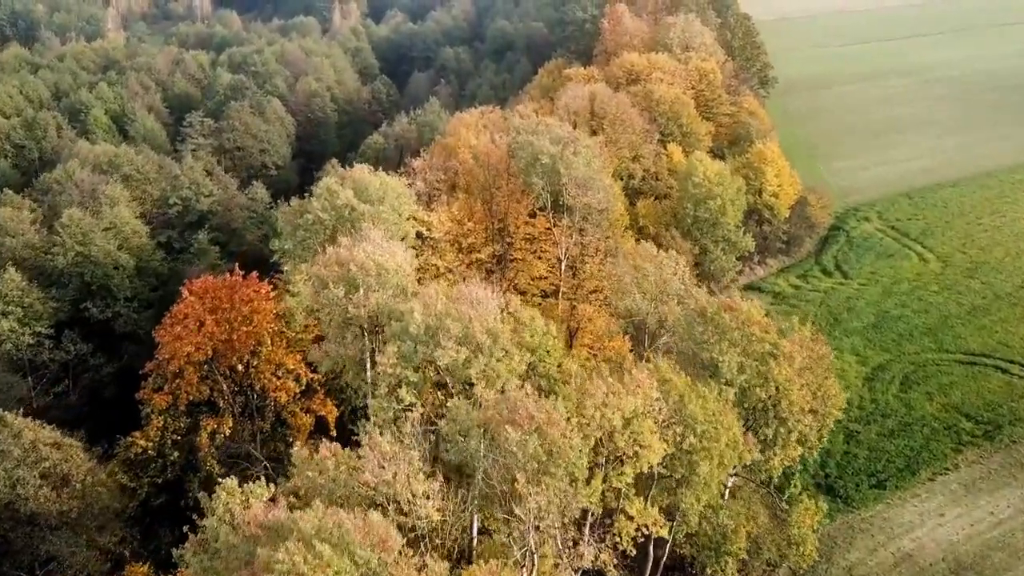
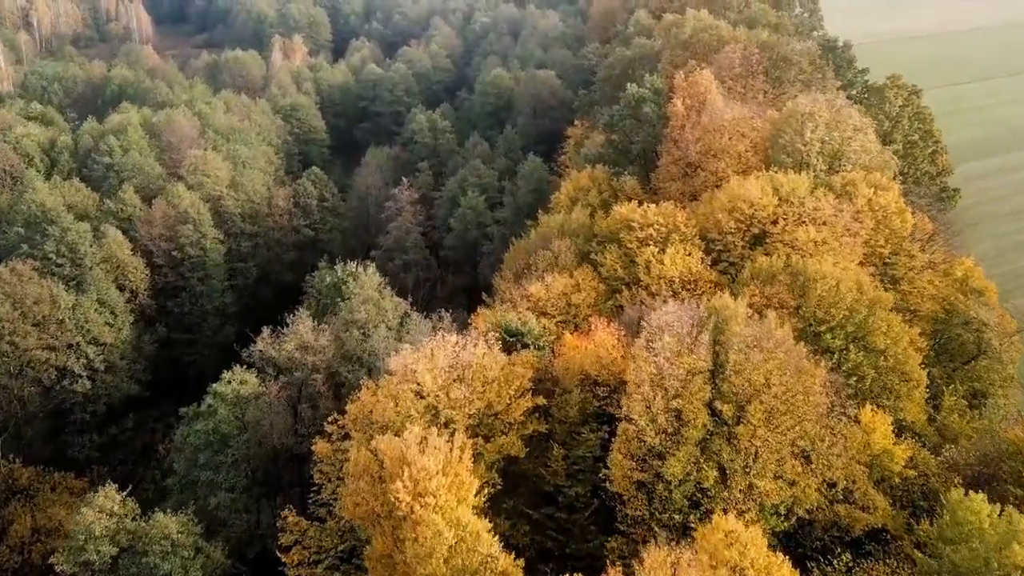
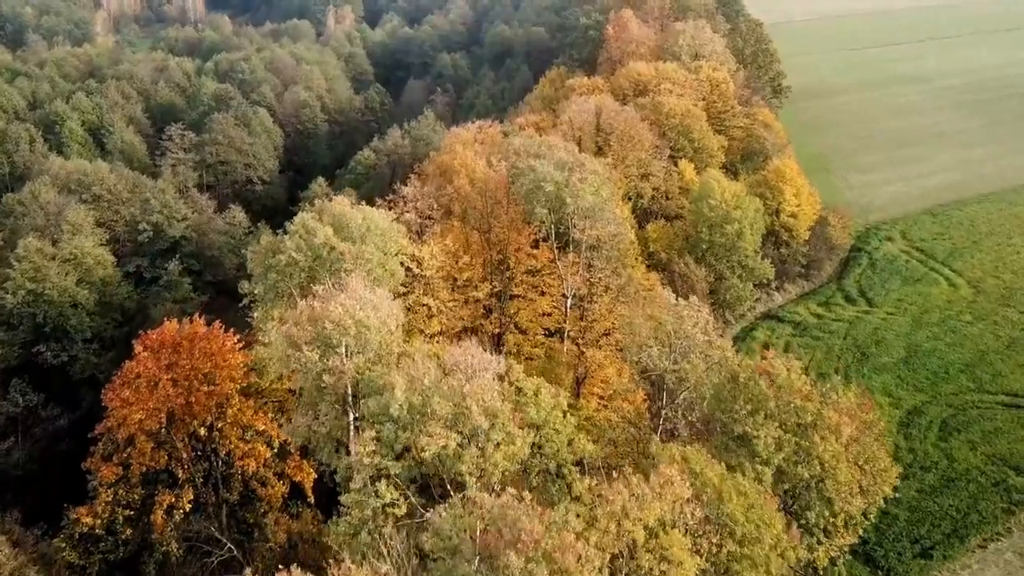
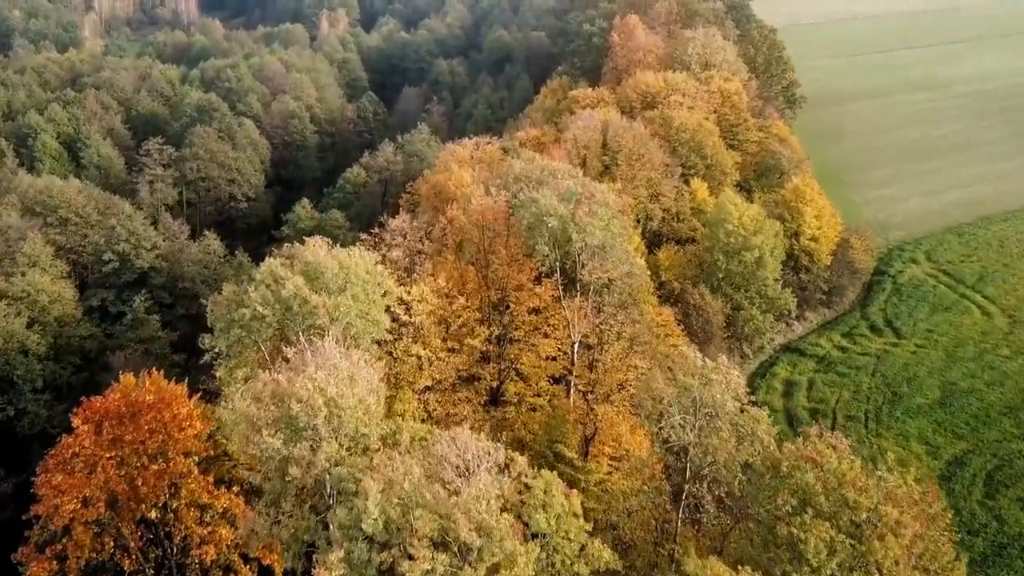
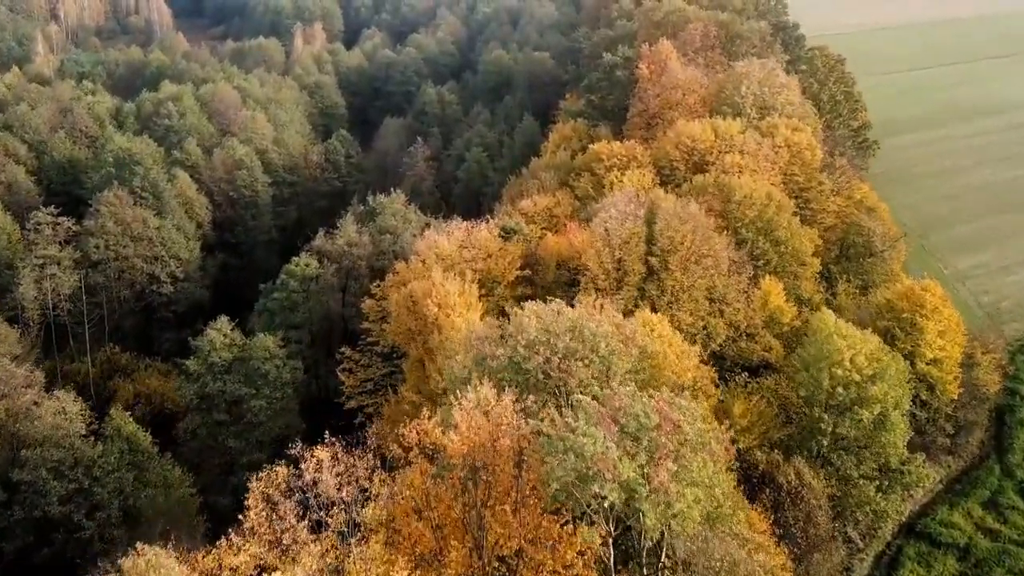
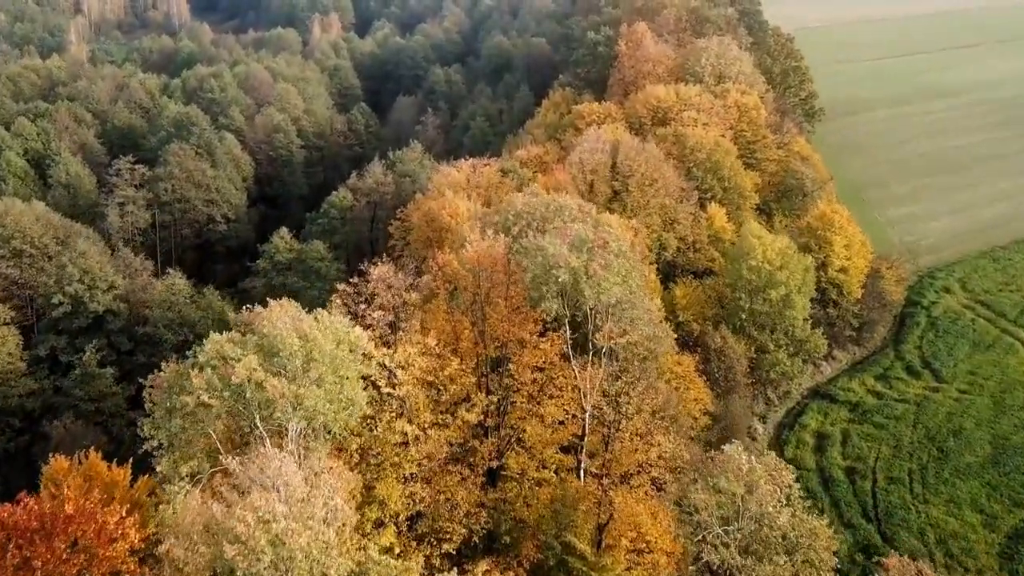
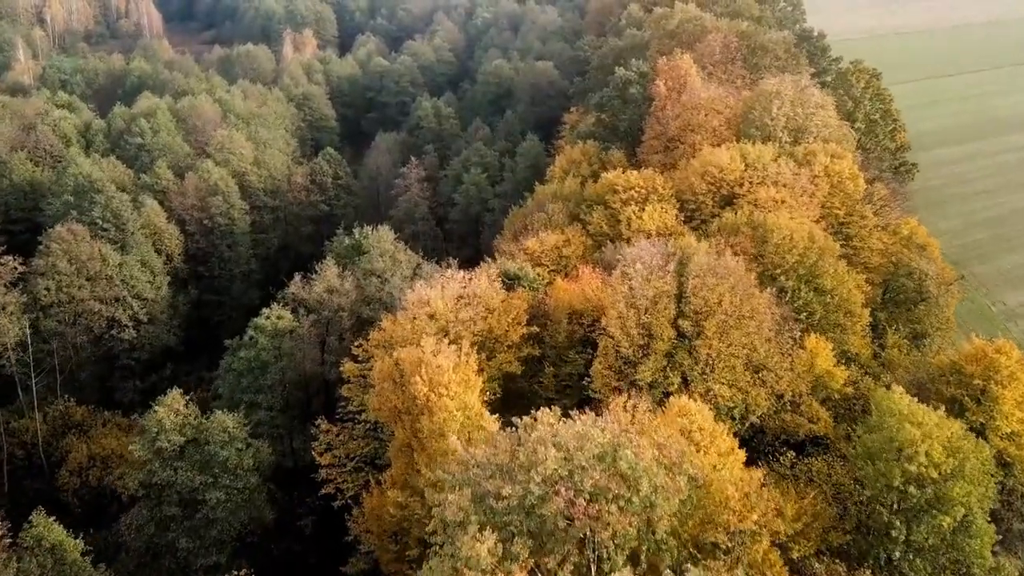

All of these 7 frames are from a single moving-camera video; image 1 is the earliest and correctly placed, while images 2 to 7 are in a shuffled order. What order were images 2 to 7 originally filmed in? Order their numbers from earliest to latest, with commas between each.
3, 4, 6, 5, 7, 2
